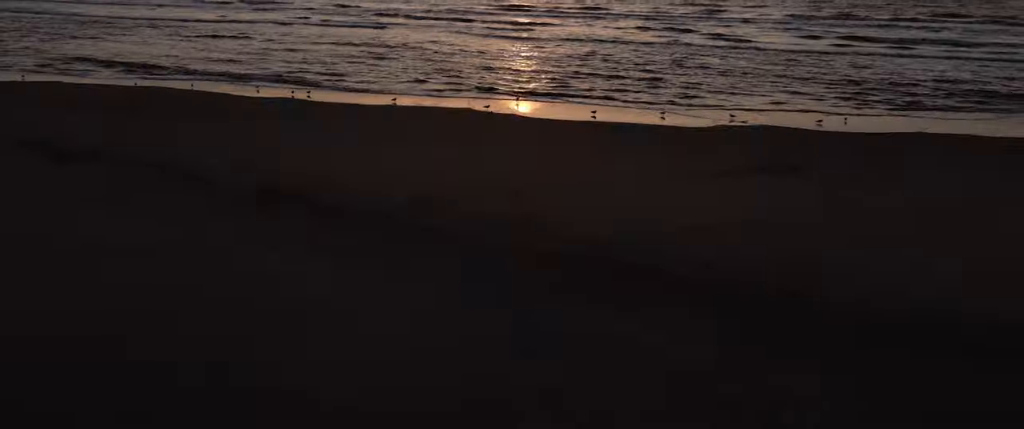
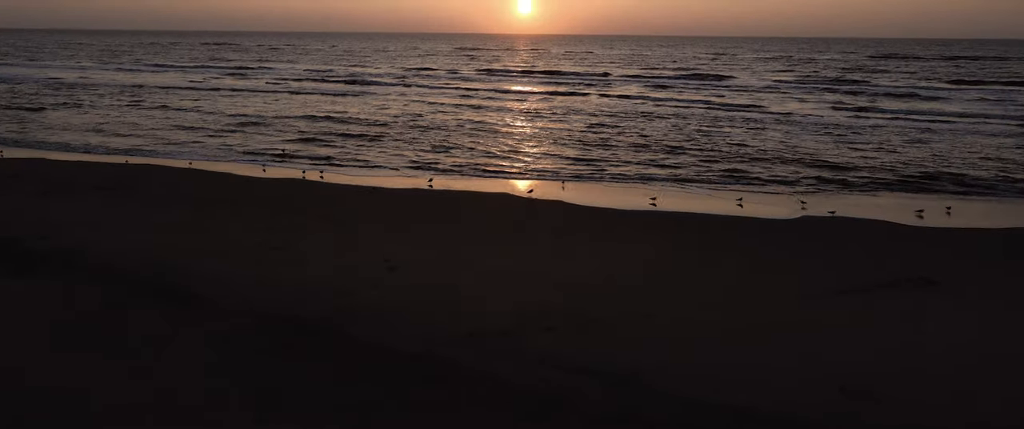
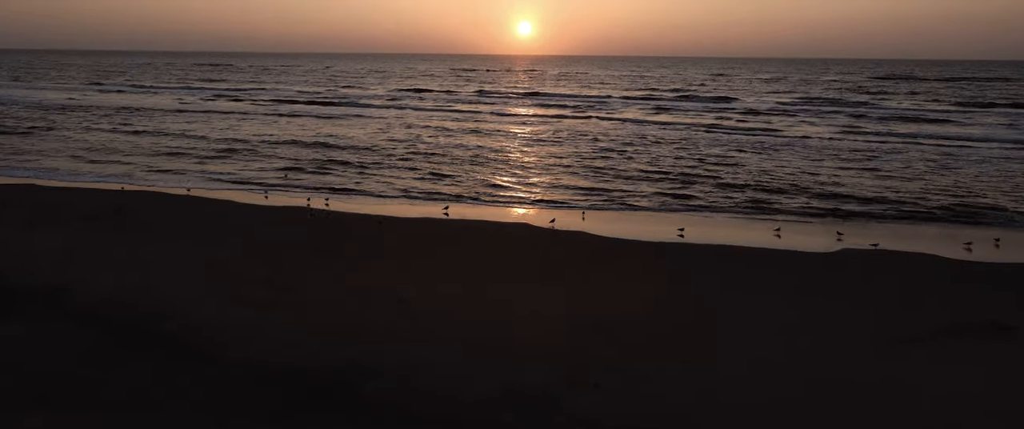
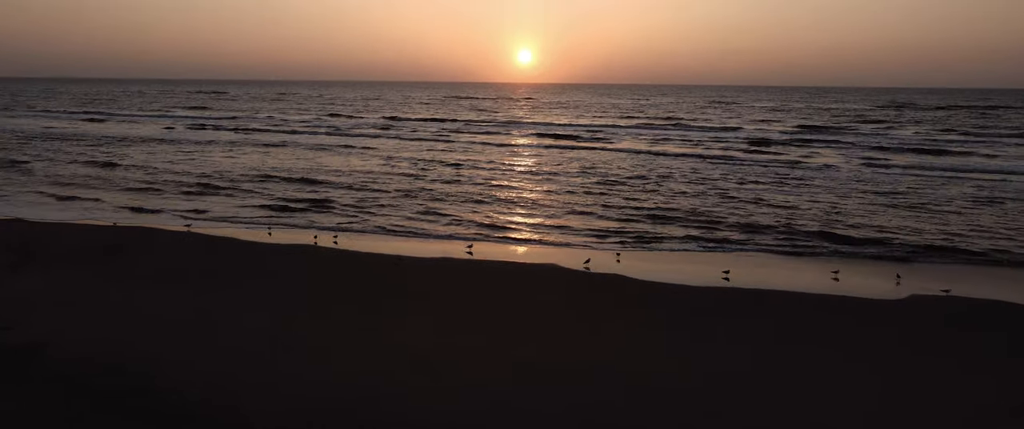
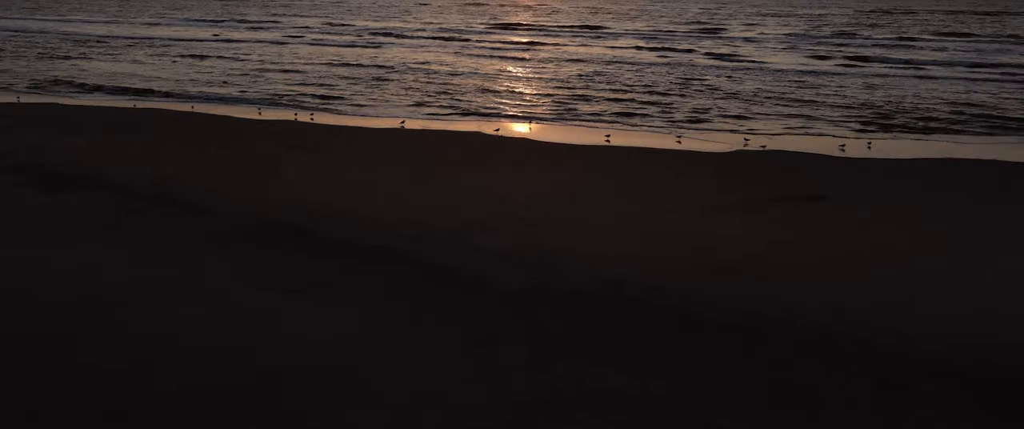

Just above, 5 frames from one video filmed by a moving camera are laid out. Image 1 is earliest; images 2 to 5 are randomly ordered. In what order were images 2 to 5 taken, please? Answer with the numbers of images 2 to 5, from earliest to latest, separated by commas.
5, 2, 3, 4
